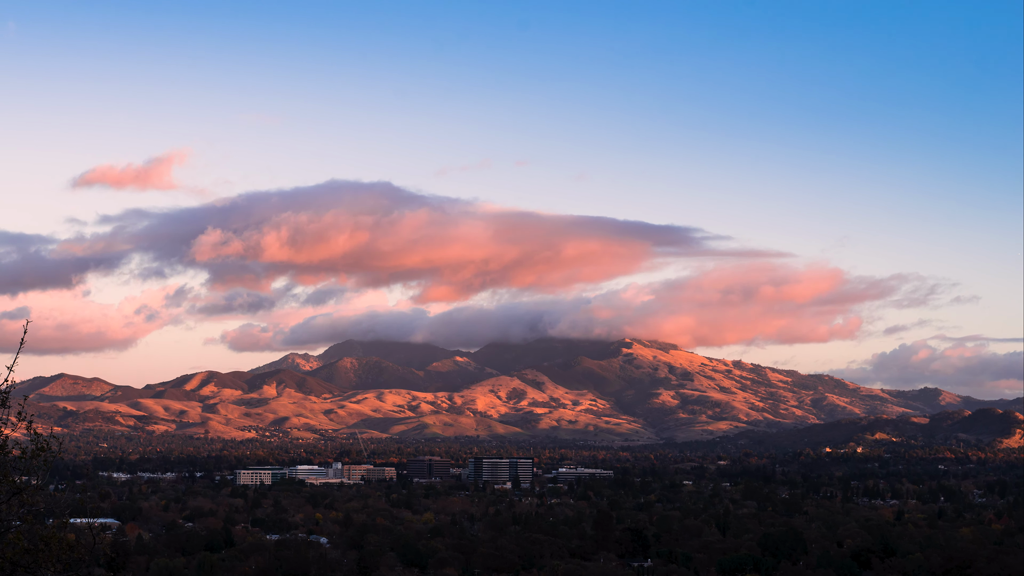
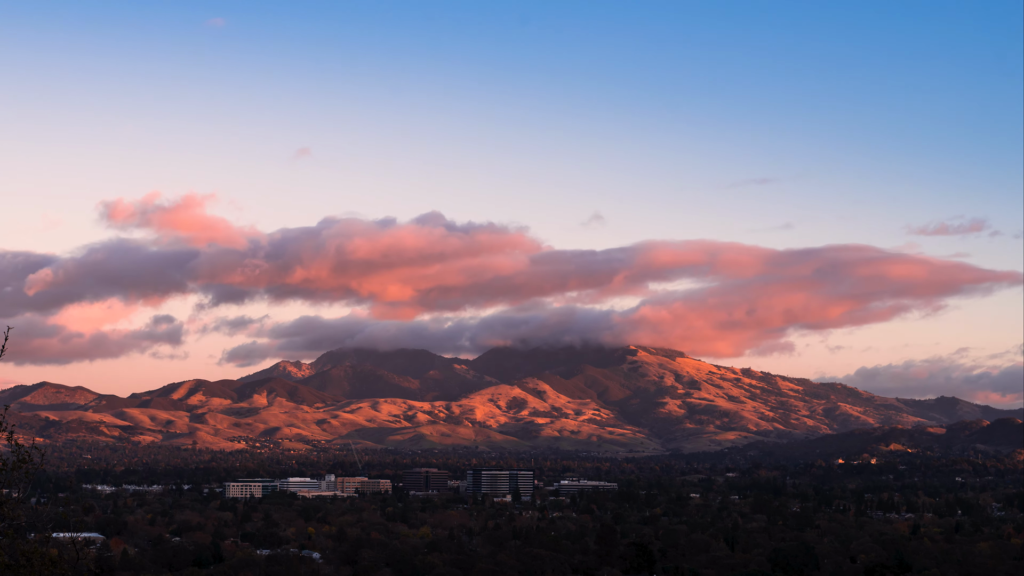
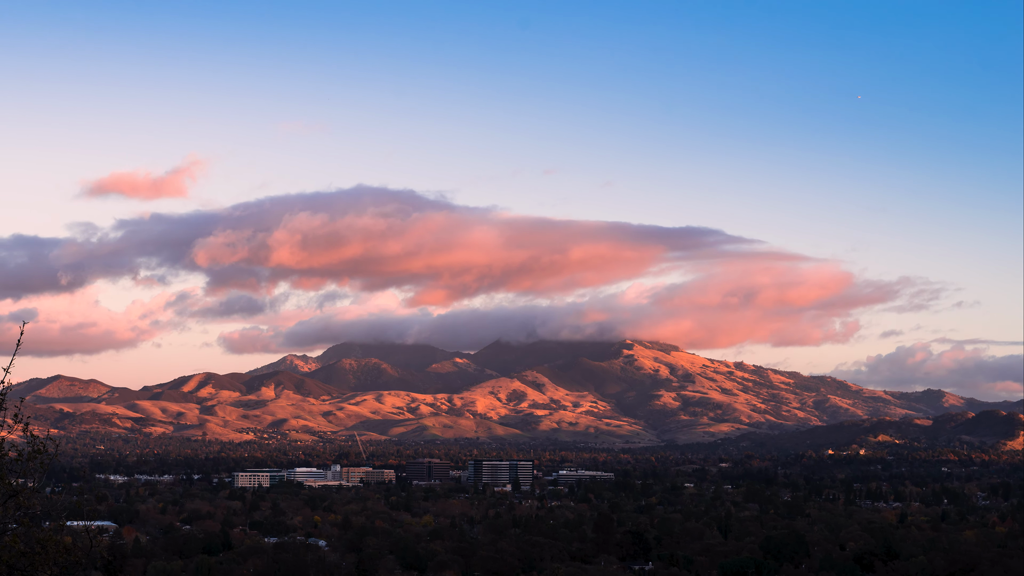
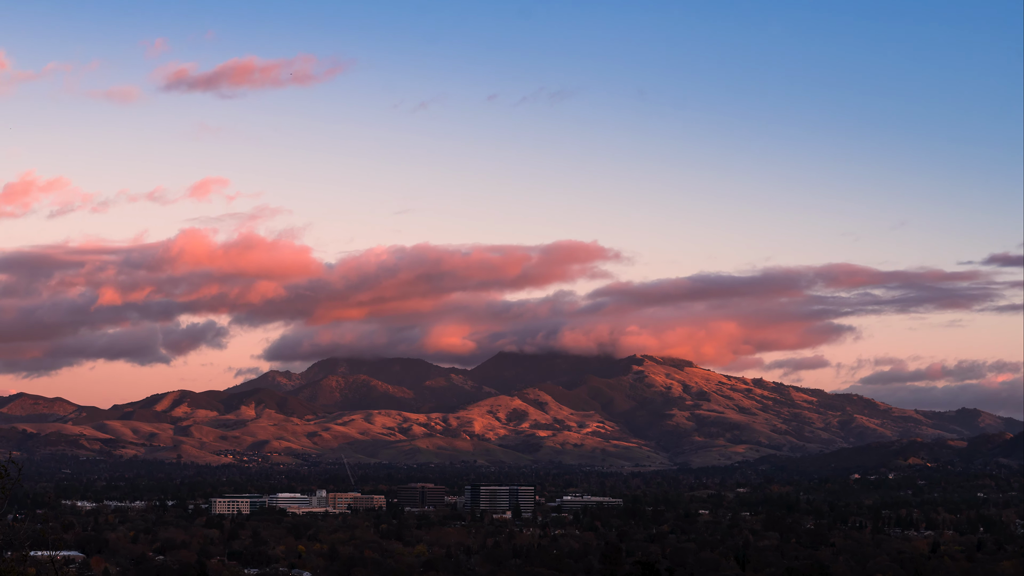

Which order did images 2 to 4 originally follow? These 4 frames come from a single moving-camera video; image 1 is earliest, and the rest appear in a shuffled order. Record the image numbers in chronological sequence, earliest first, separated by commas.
3, 2, 4
